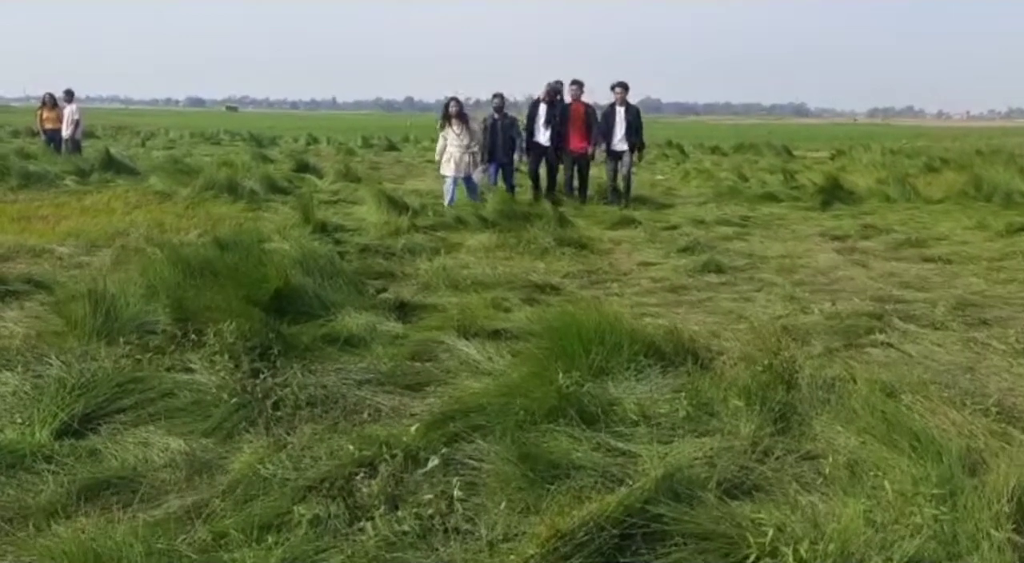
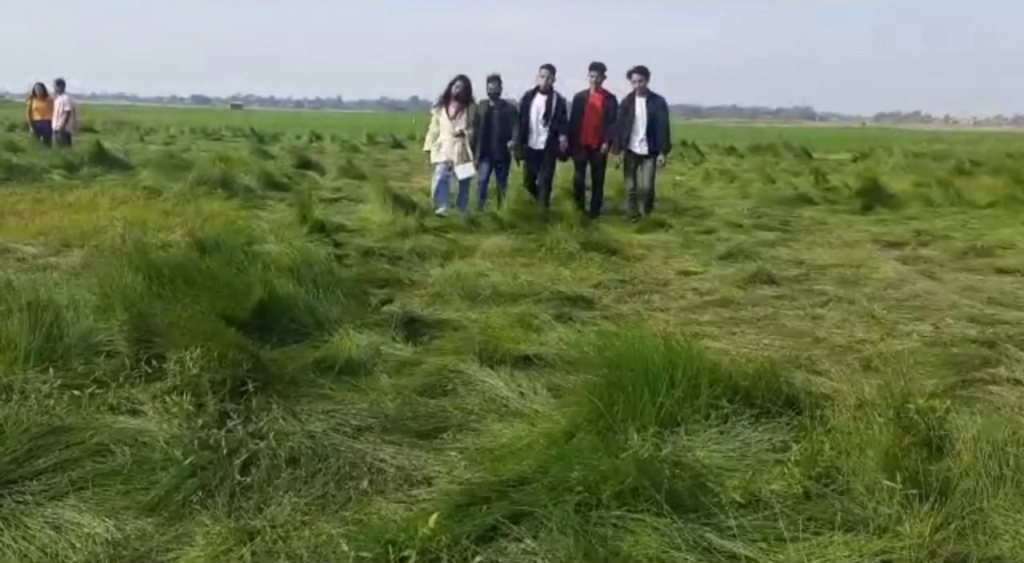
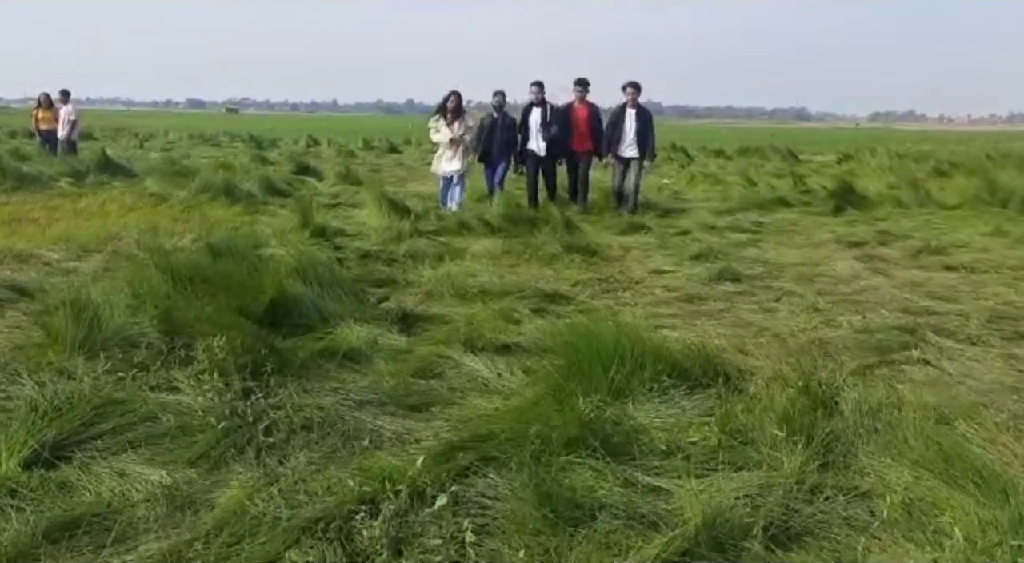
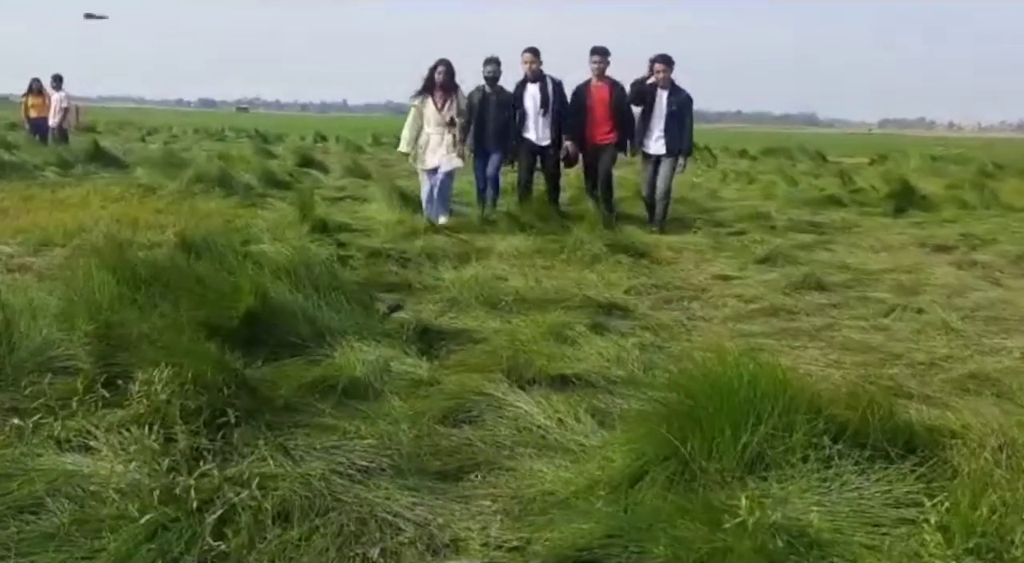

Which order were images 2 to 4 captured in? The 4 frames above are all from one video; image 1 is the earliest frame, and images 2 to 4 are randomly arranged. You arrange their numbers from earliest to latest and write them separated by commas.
3, 2, 4
